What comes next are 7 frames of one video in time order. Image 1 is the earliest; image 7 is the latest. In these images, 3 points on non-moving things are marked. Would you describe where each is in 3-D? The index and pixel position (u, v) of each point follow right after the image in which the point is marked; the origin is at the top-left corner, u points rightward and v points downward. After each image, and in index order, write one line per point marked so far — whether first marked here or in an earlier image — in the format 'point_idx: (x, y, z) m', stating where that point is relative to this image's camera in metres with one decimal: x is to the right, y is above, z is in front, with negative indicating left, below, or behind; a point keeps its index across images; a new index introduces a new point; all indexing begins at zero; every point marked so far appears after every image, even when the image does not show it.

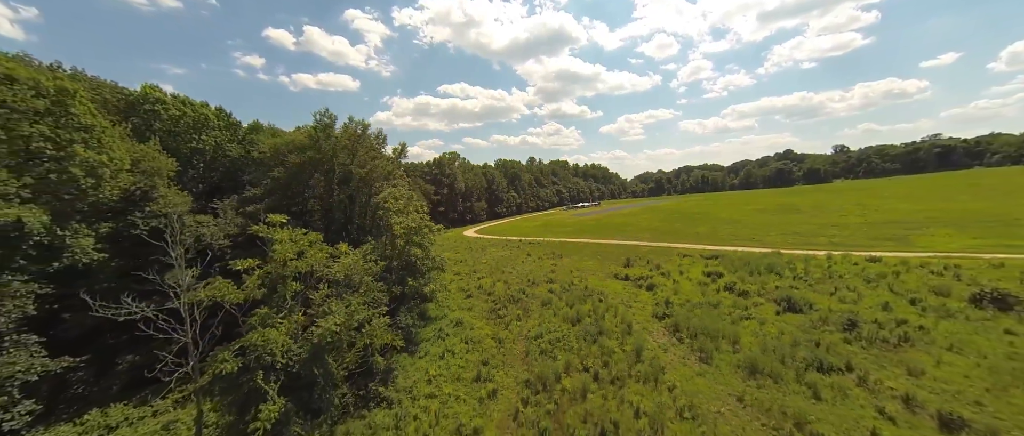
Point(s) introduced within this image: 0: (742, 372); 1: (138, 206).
0: (+11.9, -7.9, +18.5) m
1: (-19.5, +0.7, +18.9) m
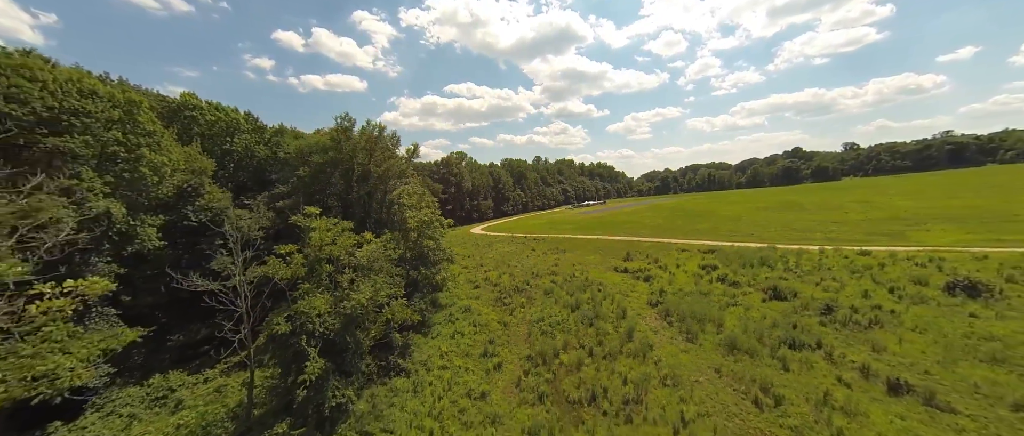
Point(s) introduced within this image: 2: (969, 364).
0: (+12.0, -7.5, +20.6) m
1: (-19.3, +1.1, +21.6) m
2: (+21.3, -6.8, +16.8) m
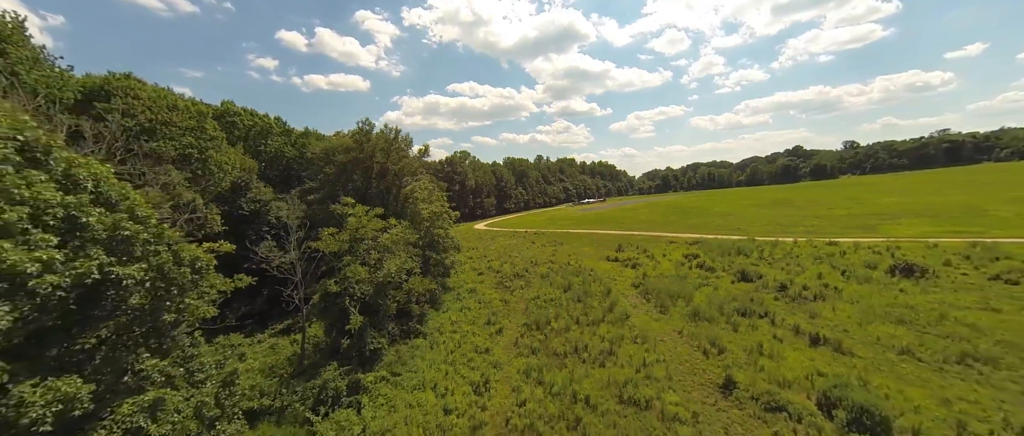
0: (+12.0, -6.8, +24.6) m
1: (-19.4, +1.7, +25.8) m
2: (+21.2, -6.1, +20.8) m
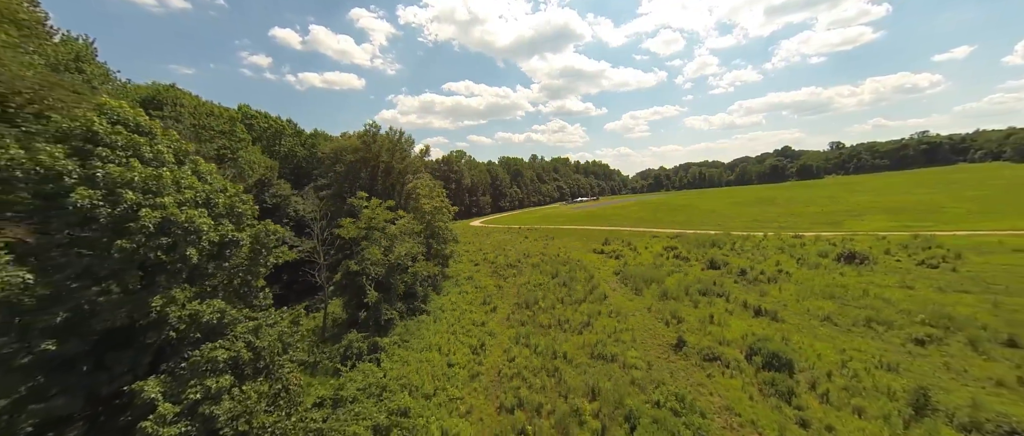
0: (+11.4, -6.2, +28.4) m
1: (-19.9, +2.3, +29.2) m
2: (+20.6, -5.6, +24.7) m
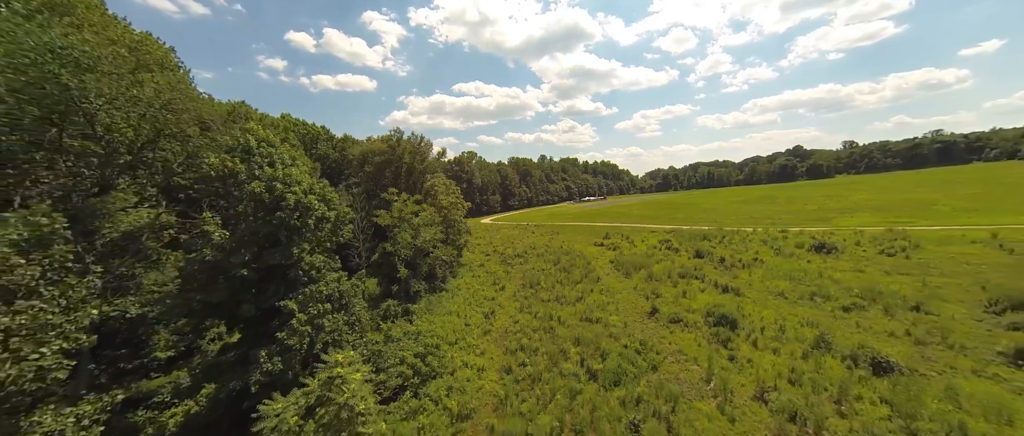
0: (+11.9, -5.6, +32.9) m
1: (-19.4, +3.0, +34.5) m
2: (+21.1, -4.9, +28.9) m
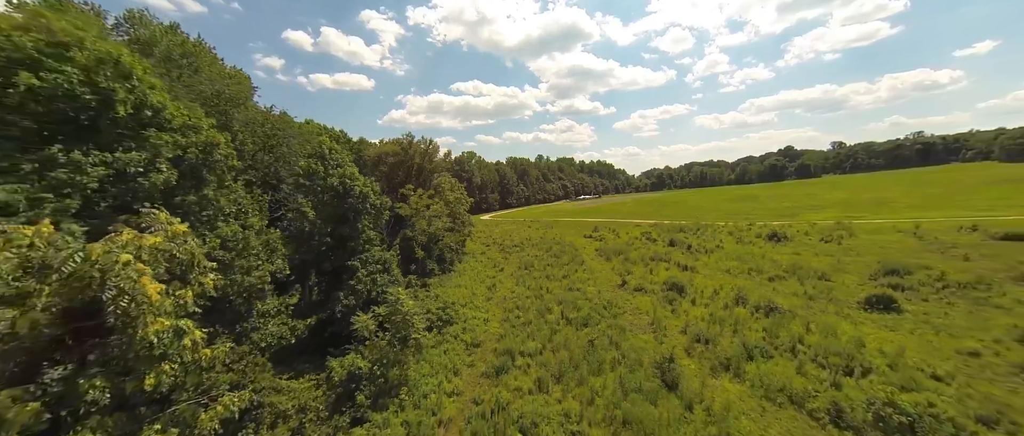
0: (+11.6, -4.8, +38.9) m
1: (-19.6, +3.8, +40.3) m
2: (+20.8, -4.2, +35.0) m
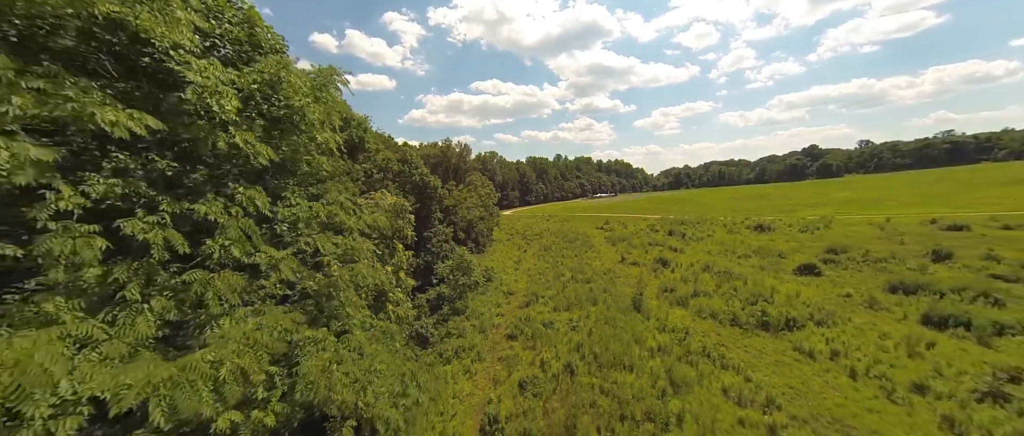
0: (+14.4, -3.8, +46.7) m
1: (-16.7, +5.1, +49.6) m
2: (+23.4, -3.3, +42.3) m
